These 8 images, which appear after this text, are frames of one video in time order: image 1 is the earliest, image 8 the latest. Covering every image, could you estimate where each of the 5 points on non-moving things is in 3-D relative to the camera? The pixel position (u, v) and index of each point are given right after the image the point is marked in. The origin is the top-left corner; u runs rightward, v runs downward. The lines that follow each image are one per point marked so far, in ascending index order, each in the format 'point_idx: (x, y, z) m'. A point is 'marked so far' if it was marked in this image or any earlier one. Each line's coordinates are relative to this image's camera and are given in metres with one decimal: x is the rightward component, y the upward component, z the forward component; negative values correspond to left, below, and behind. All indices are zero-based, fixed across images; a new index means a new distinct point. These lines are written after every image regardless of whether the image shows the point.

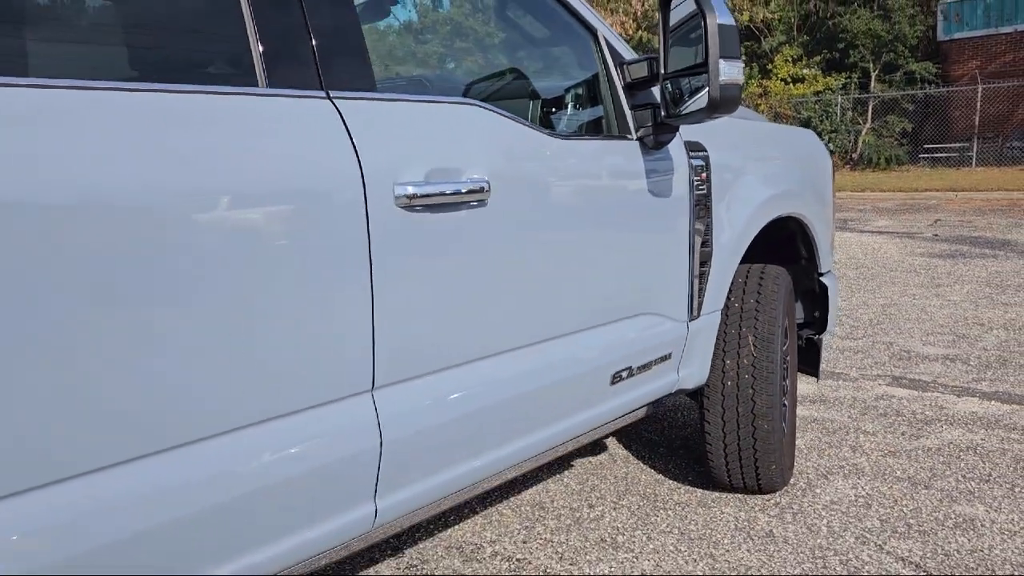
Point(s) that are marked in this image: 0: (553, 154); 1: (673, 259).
0: (+0.1, +0.3, +2.1) m
1: (+0.5, +0.1, +2.5) m
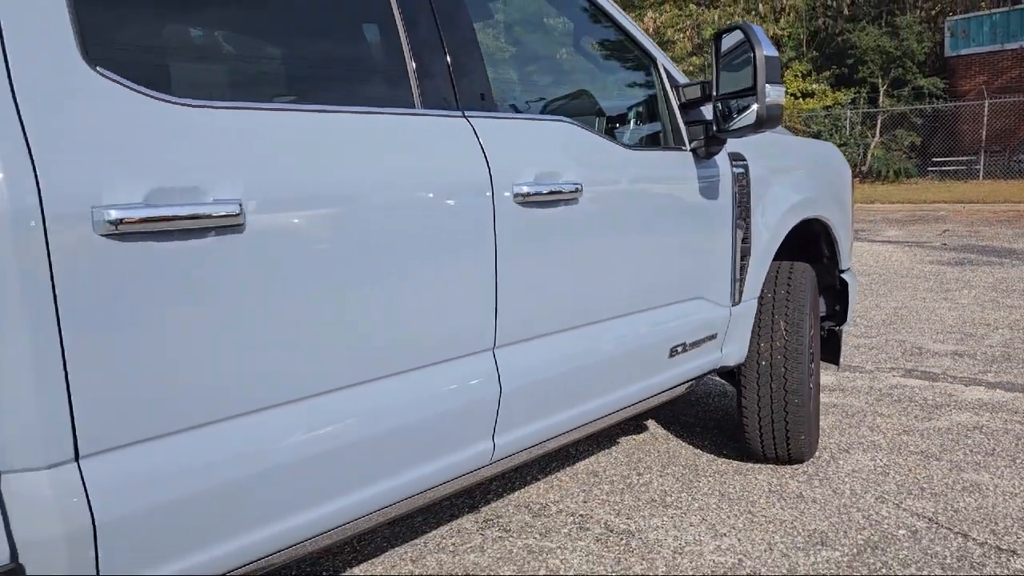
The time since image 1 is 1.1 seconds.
0: (+0.3, +0.4, +2.5) m
1: (+0.7, +0.1, +2.9) m
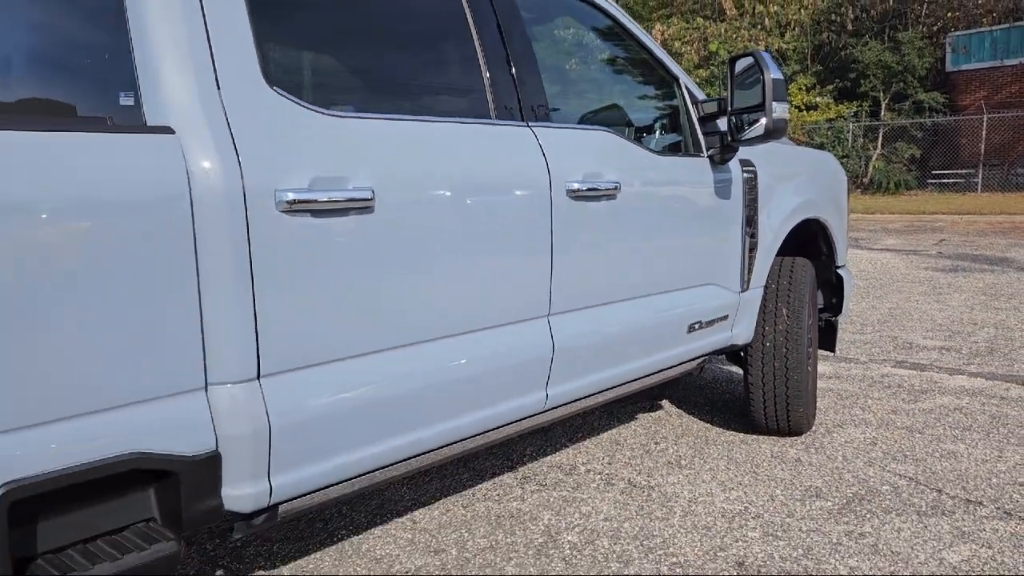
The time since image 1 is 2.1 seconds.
0: (+0.5, +0.4, +3.0) m
1: (+0.9, +0.2, +3.4) m
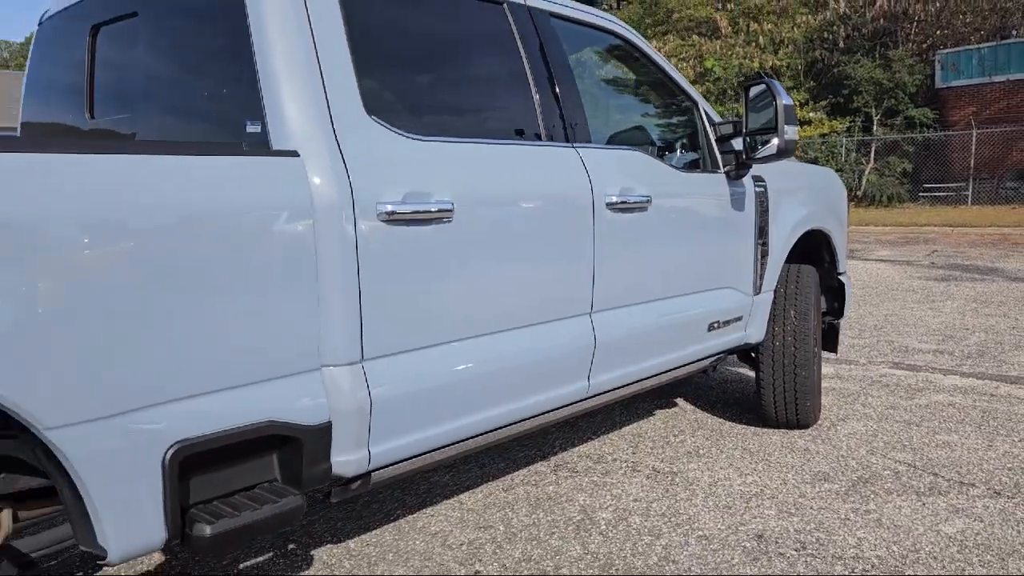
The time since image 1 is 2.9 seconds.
0: (+0.7, +0.4, +3.3) m
1: (+1.1, +0.2, +3.7) m
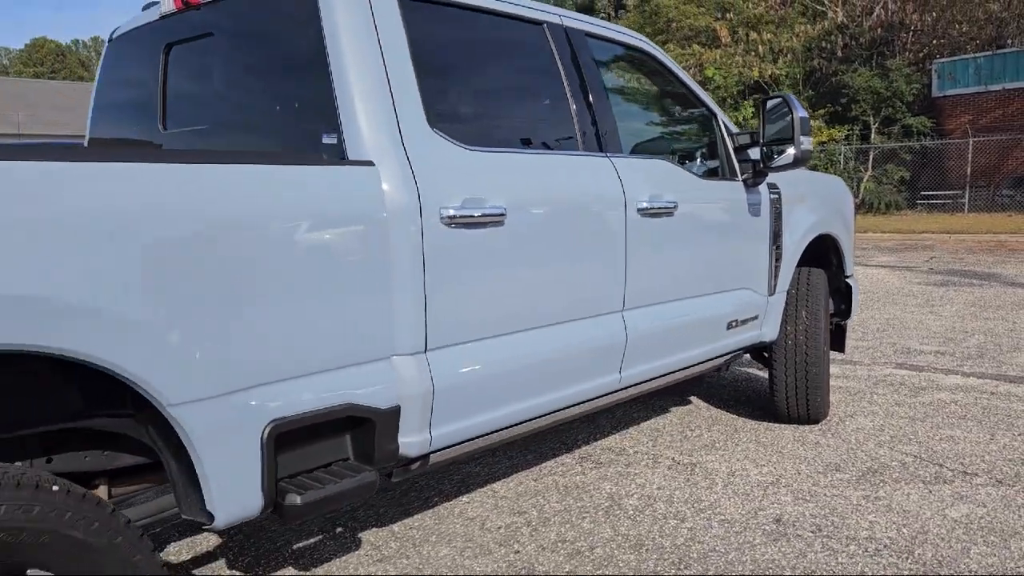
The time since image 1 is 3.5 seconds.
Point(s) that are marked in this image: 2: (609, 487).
0: (+0.8, +0.4, +3.5) m
1: (+1.2, +0.2, +4.0) m
2: (+0.4, -0.9, +3.7) m
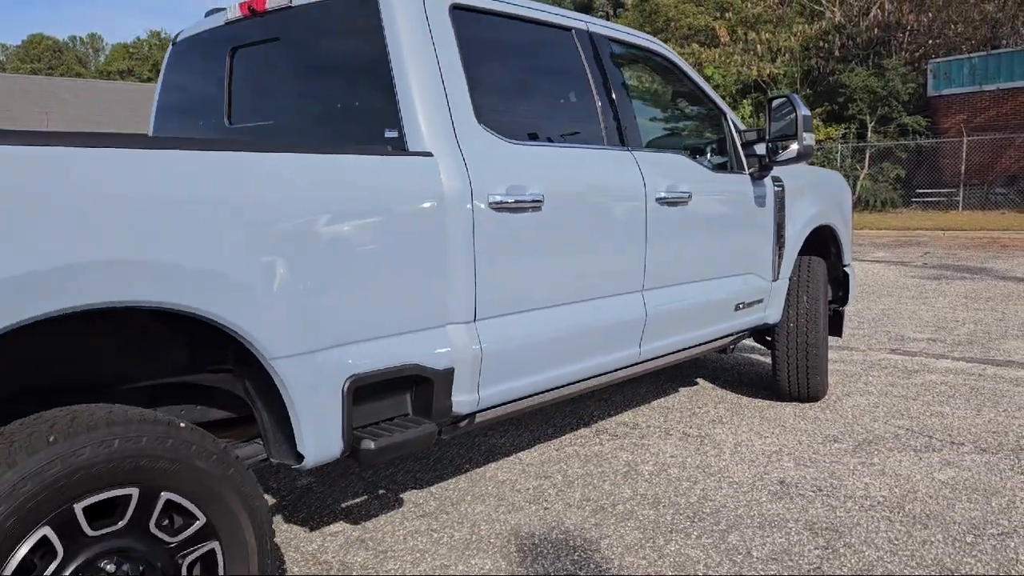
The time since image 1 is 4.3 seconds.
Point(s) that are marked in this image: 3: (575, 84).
0: (+0.9, +0.5, +3.9) m
1: (+1.3, +0.2, +4.3) m
2: (+0.6, -0.8, +4.0) m
3: (+0.3, +0.9, +3.4) m
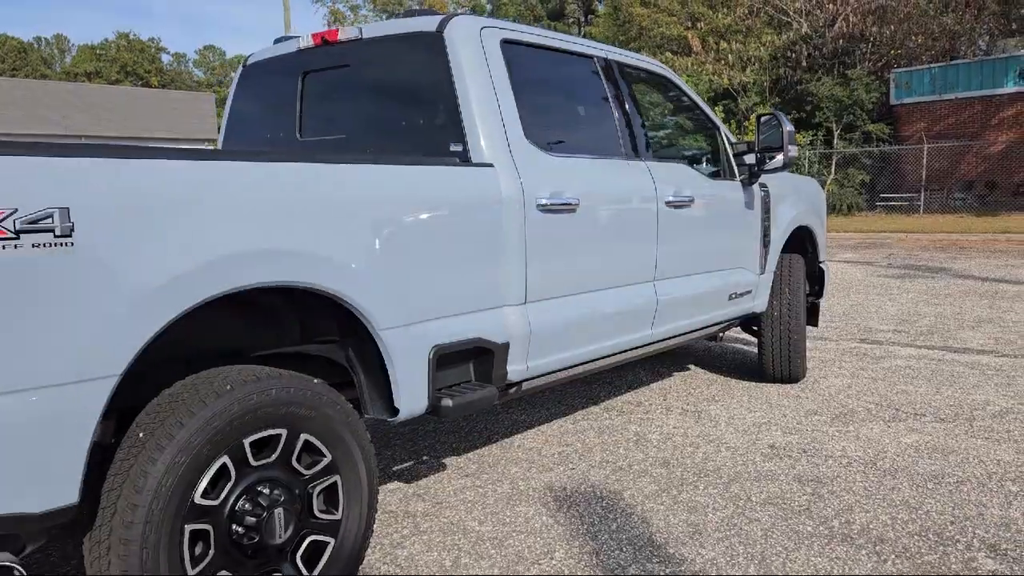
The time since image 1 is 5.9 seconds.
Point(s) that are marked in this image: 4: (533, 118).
0: (+1.1, +0.6, +4.4) m
1: (+1.4, +0.3, +4.9) m
2: (+0.7, -0.8, +4.5) m
3: (+0.4, +0.9, +3.9) m
4: (+0.1, +0.7, +3.5) m
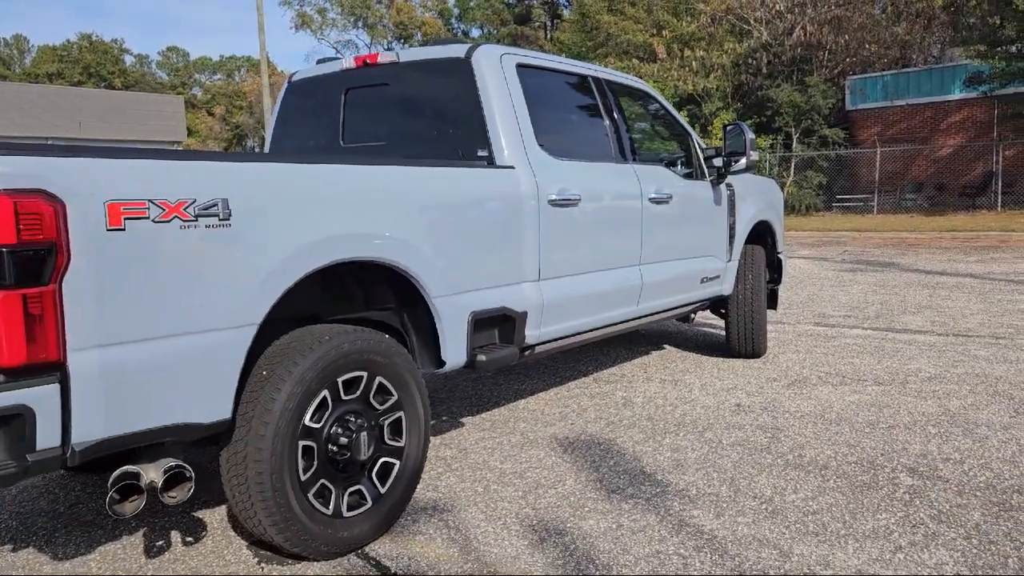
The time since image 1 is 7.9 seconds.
0: (+1.1, +0.7, +5.2) m
1: (+1.4, +0.4, +5.6) m
2: (+0.7, -0.7, +5.3) m
3: (+0.4, +1.0, +4.7) m
4: (+0.1, +0.8, +4.2) m
